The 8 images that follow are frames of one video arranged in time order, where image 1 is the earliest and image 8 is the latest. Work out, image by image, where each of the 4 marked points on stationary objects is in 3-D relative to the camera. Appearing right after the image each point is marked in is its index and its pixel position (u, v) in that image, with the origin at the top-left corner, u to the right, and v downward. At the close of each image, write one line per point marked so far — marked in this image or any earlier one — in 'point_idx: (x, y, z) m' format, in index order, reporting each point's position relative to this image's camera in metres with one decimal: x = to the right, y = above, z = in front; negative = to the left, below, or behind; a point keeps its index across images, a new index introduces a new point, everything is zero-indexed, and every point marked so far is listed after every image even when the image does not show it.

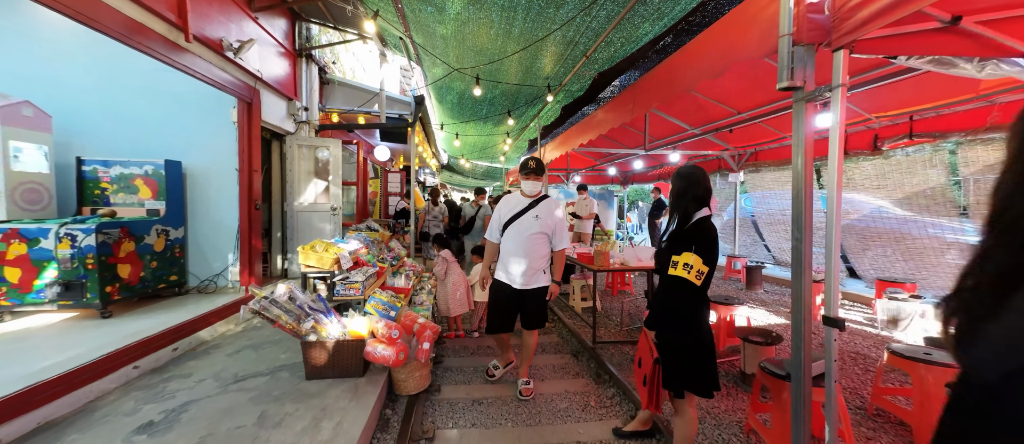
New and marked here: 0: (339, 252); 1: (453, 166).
0: (-1.5, -0.2, +2.7) m
1: (-2.4, +2.3, +13.0) m
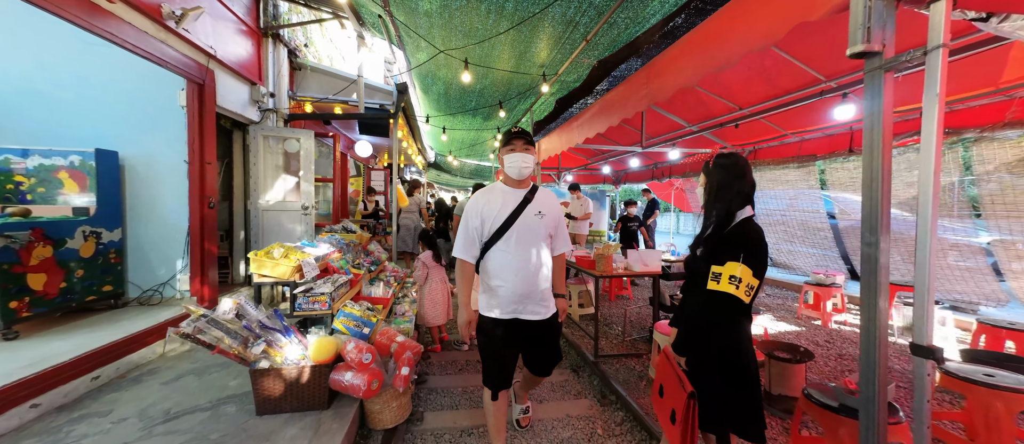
0: (-1.5, -0.2, +2.3) m
1: (-2.8, +2.3, +12.5) m
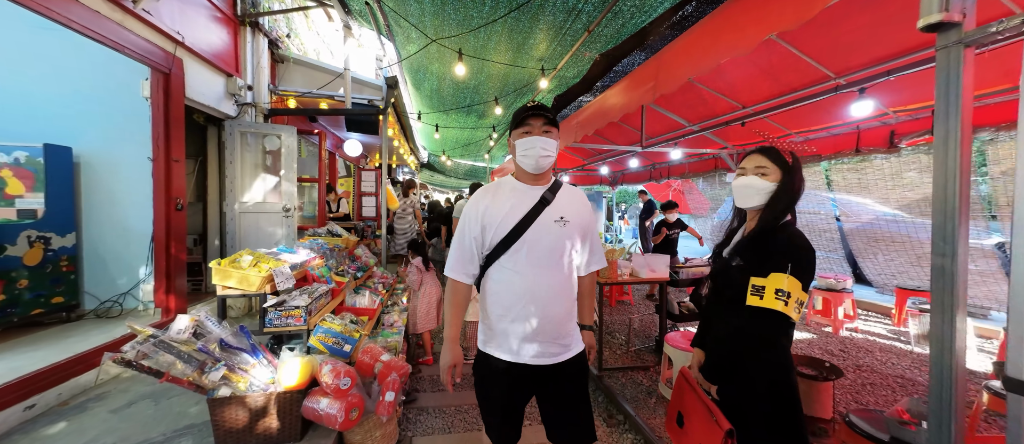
0: (-1.5, -0.3, +2.0) m
1: (-3.0, +2.2, +12.3) m
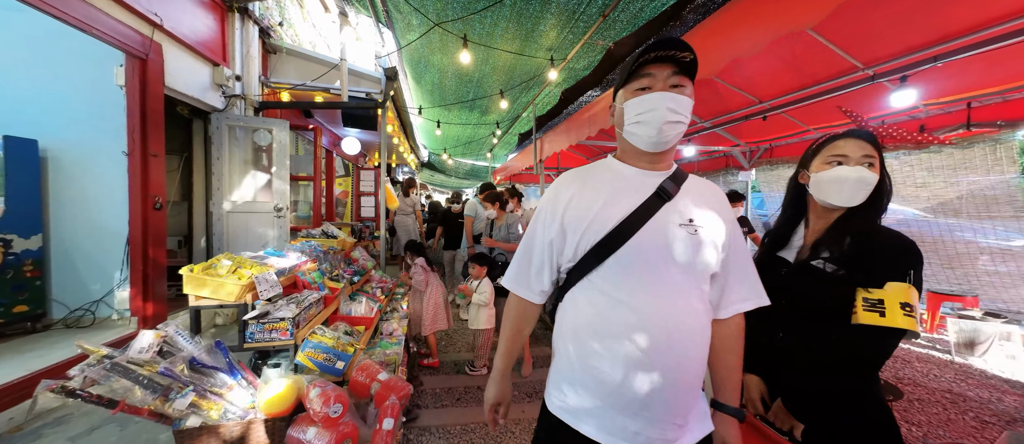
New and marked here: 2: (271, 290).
0: (-1.4, -0.3, +1.8) m
1: (-3.0, +2.2, +12.0) m
2: (-1.4, -0.4, +1.8) m
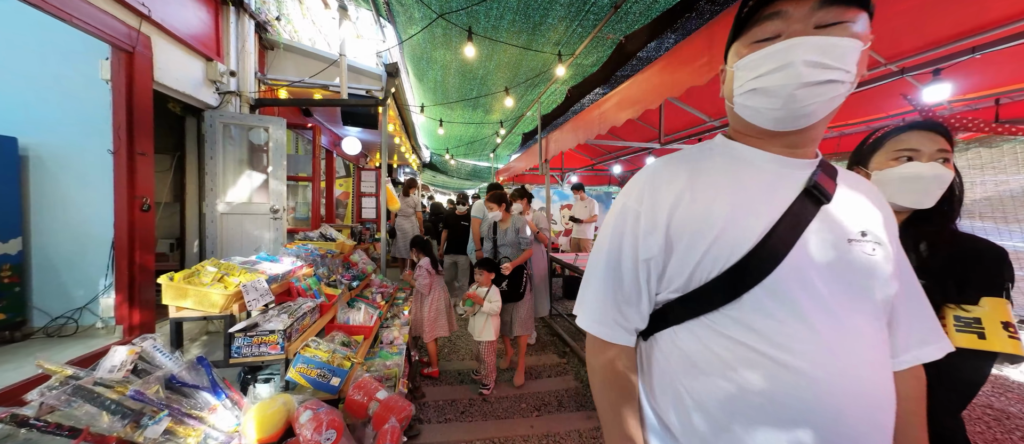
0: (-1.4, -0.3, +1.6) m
1: (-2.8, +2.1, +11.9) m
2: (-1.3, -0.4, +1.6) m
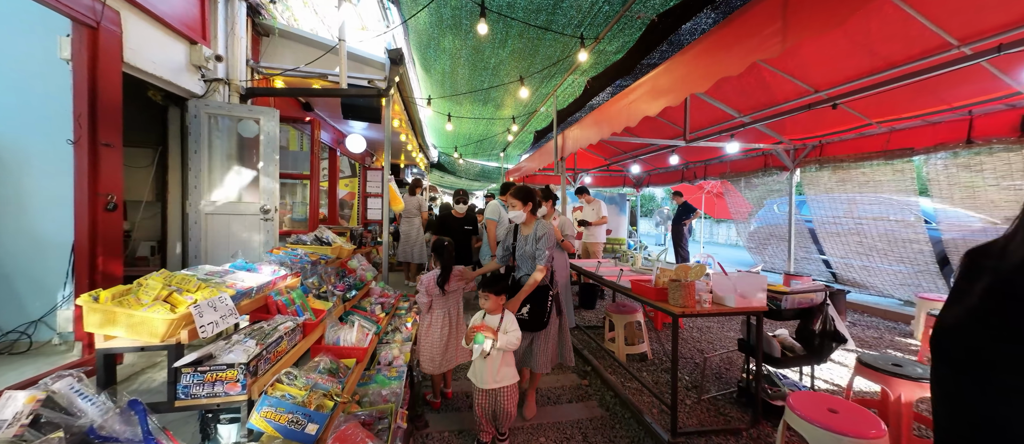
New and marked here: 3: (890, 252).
0: (-1.3, -0.3, +1.3) m
1: (-2.5, +2.1, +11.6) m
2: (-1.2, -0.4, +1.3) m
3: (+5.9, -0.5, +4.9) m
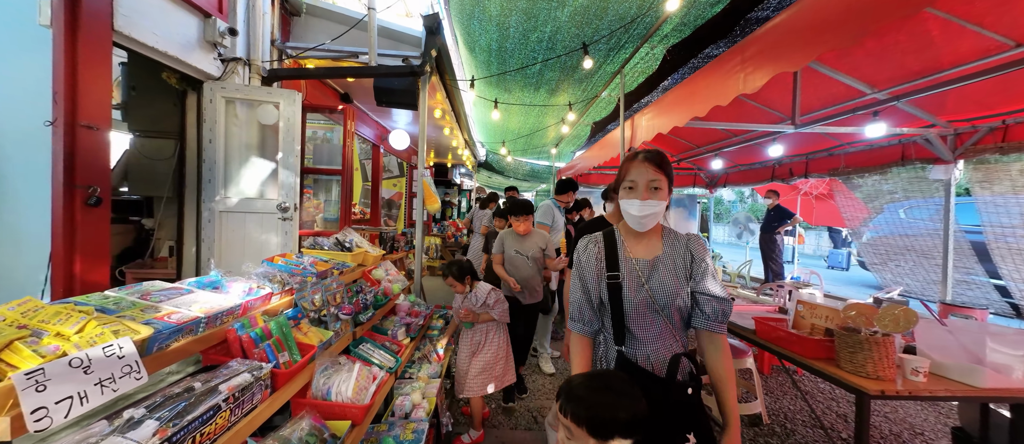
0: (-1.1, -0.3, +0.8) m
1: (-0.7, +2.0, +11.2) m
2: (-1.0, -0.4, +0.8) m
3: (+6.5, -0.6, +3.3) m
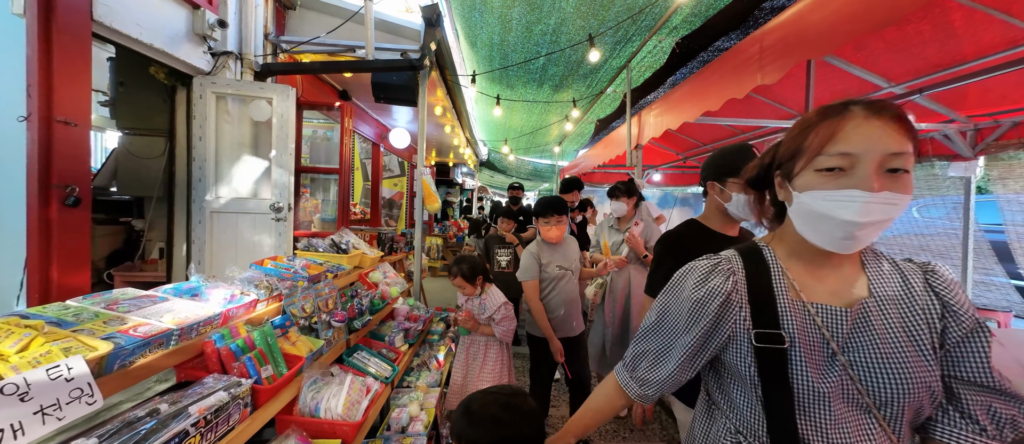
0: (-1.1, -0.3, +0.7) m
1: (-0.6, +2.0, +11.1) m
2: (-1.0, -0.4, +0.7) m
3: (+6.5, -0.6, +3.1) m
